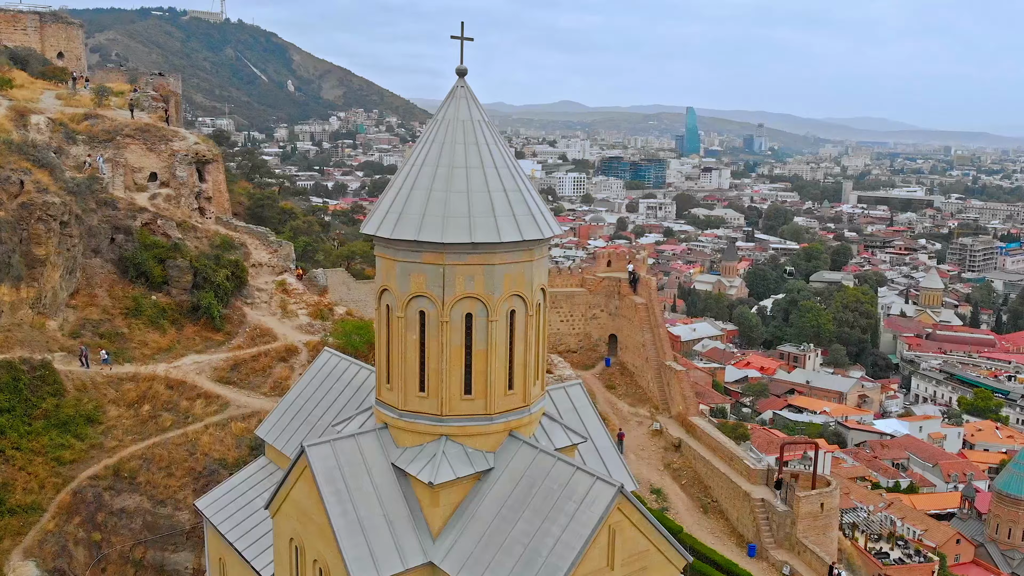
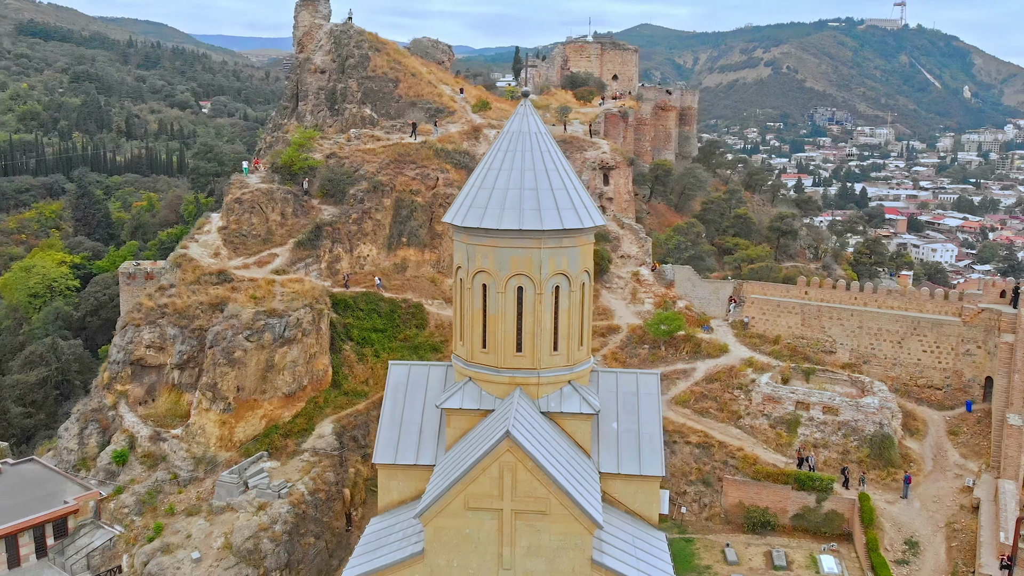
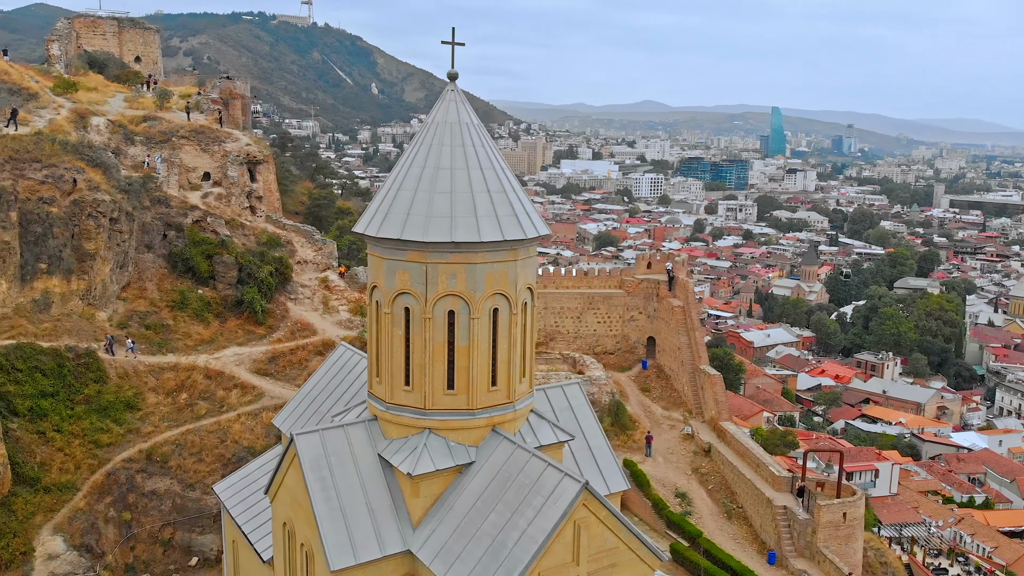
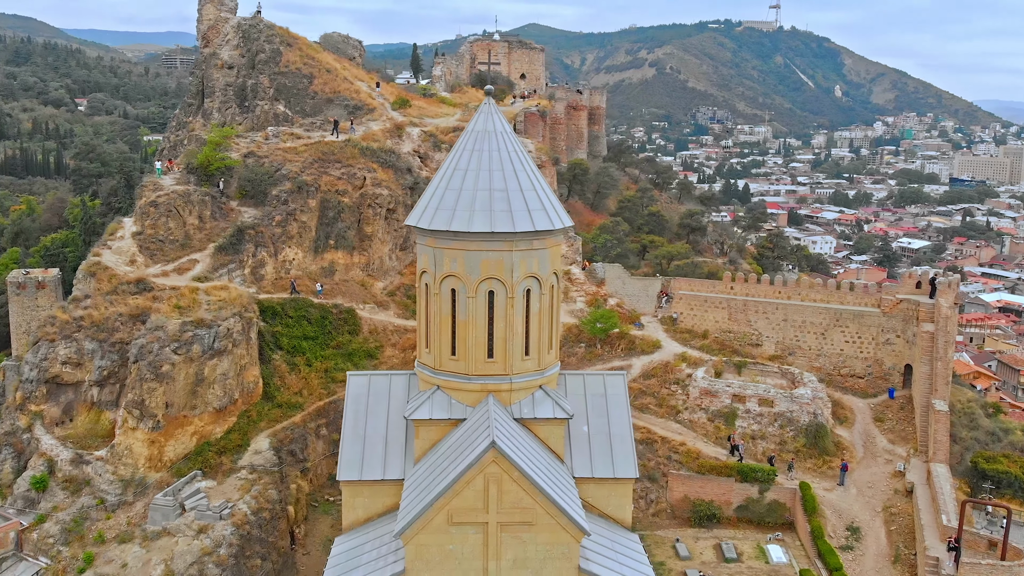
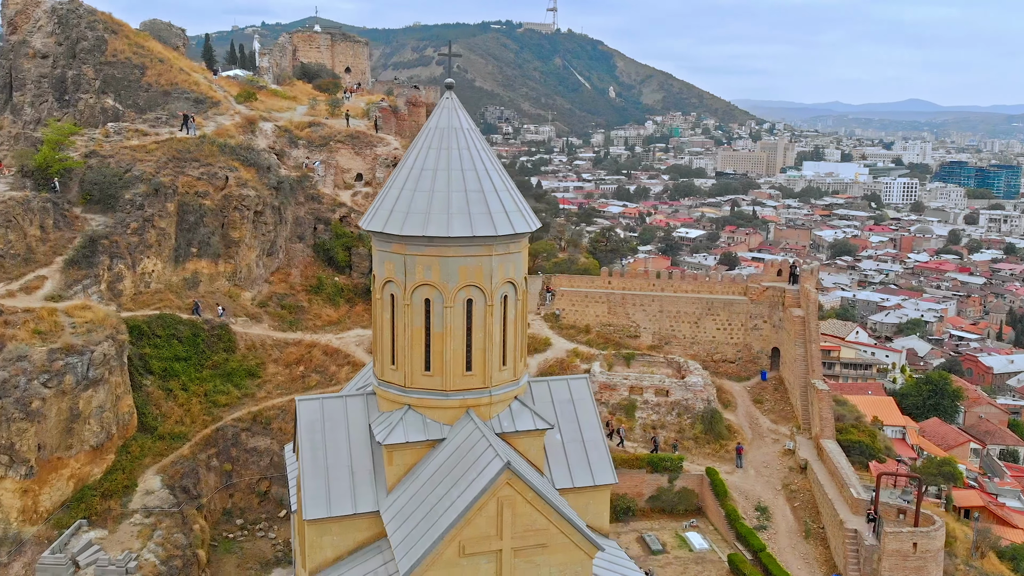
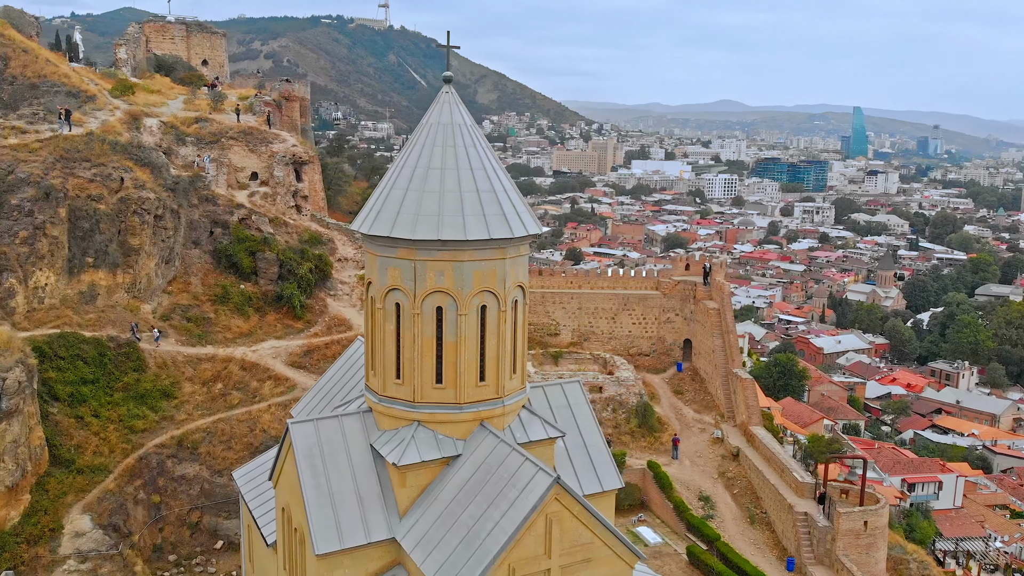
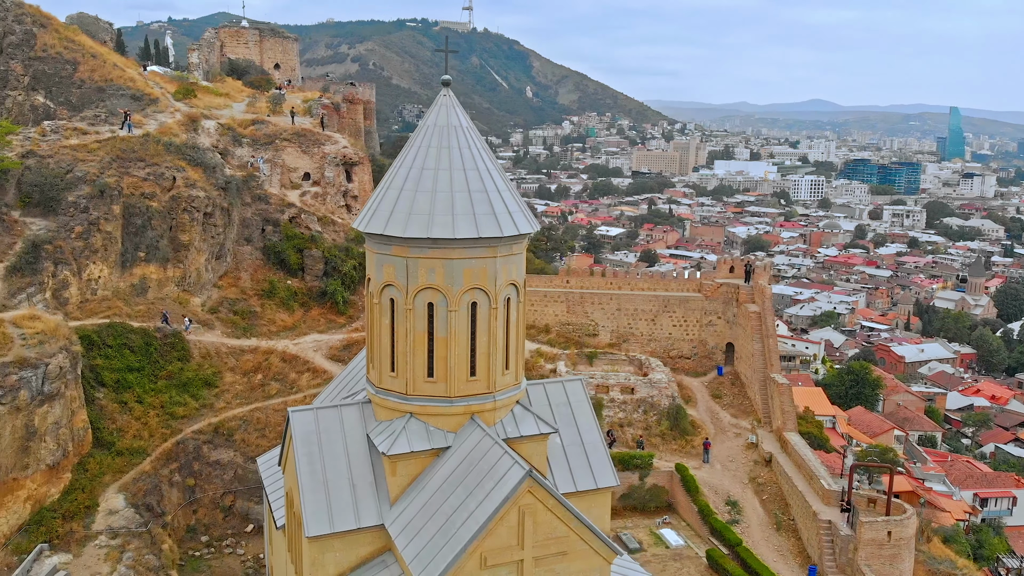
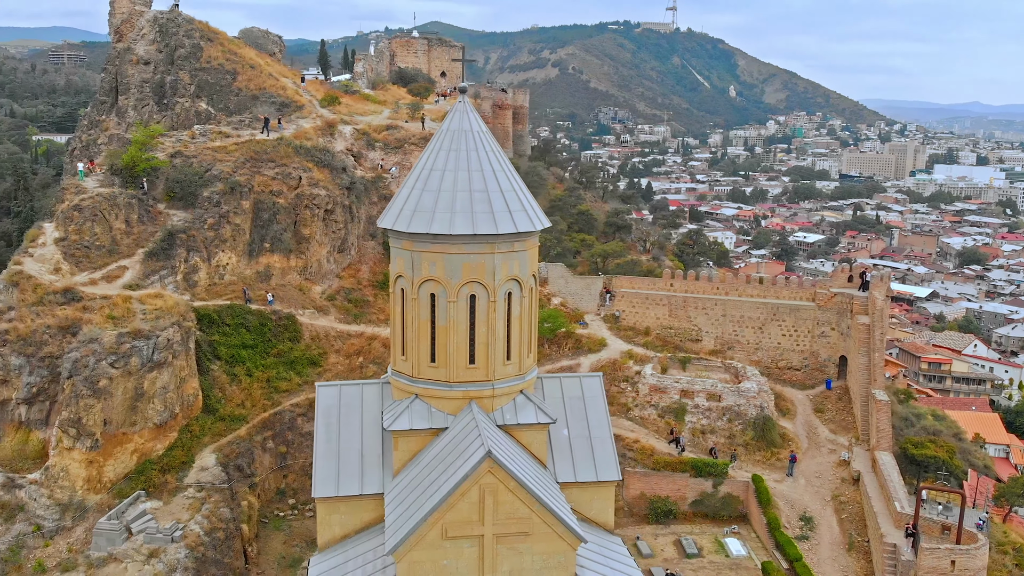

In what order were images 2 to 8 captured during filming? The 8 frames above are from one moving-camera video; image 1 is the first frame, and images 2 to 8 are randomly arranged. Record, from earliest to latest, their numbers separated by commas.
3, 6, 7, 5, 8, 4, 2
